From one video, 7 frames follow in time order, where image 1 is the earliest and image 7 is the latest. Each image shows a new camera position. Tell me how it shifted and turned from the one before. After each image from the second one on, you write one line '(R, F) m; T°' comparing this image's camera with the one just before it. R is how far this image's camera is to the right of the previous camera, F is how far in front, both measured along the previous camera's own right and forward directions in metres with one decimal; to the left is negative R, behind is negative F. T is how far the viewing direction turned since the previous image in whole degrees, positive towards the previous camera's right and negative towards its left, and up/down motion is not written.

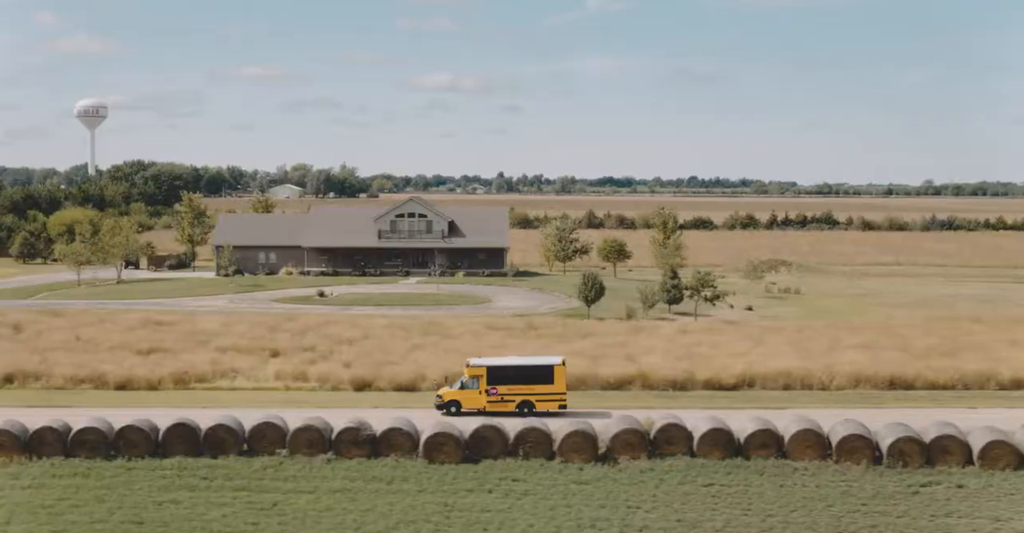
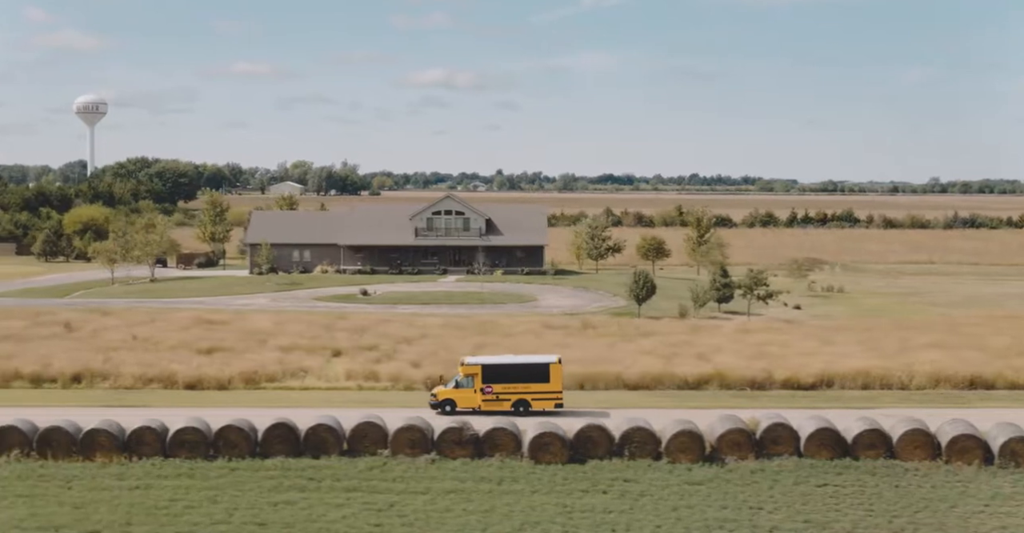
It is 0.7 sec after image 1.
(-2.2, +0.1) m; 0°
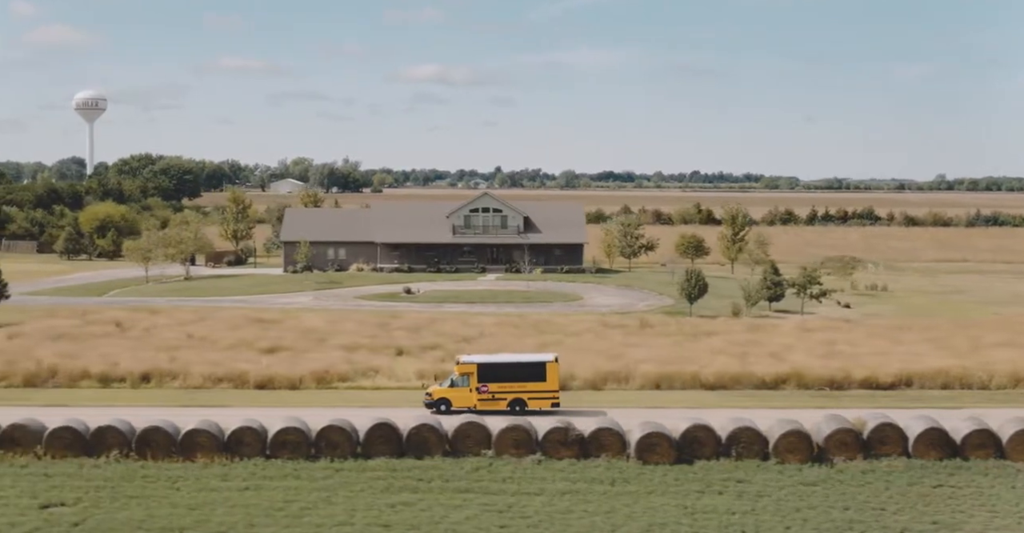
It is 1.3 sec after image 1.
(-2.2, +0.1) m; 0°
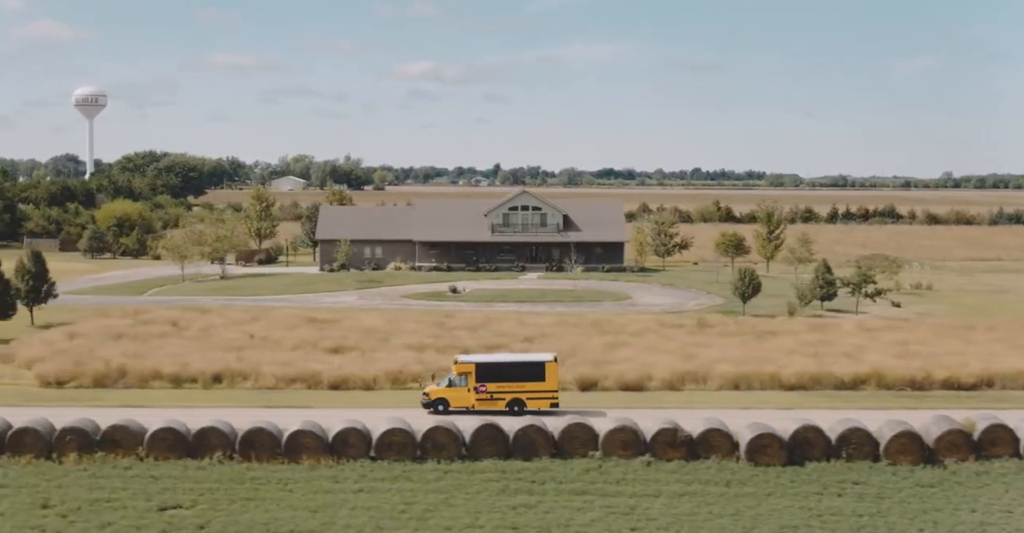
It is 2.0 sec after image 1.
(-2.3, 0.0) m; 0°
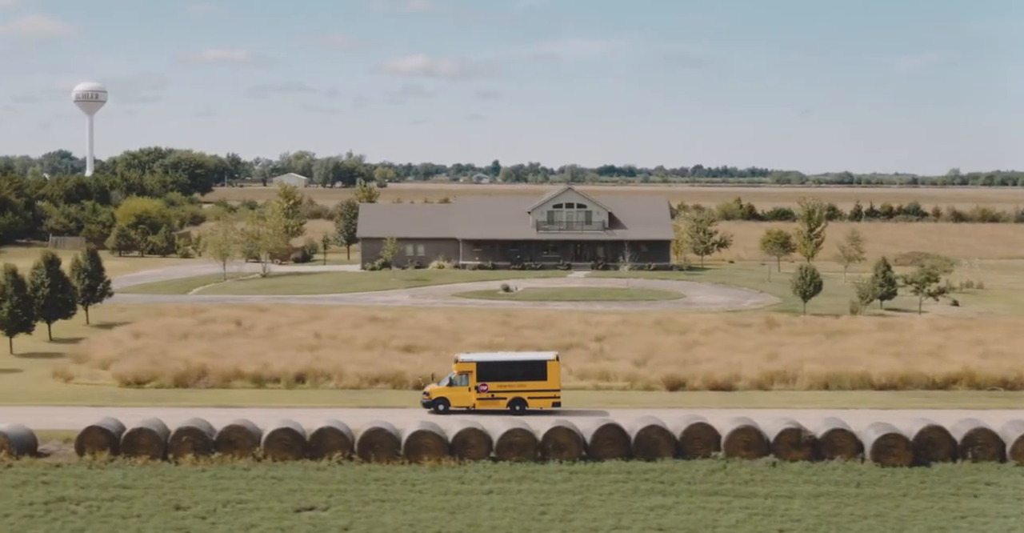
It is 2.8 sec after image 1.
(-2.6, 0.0) m; 0°
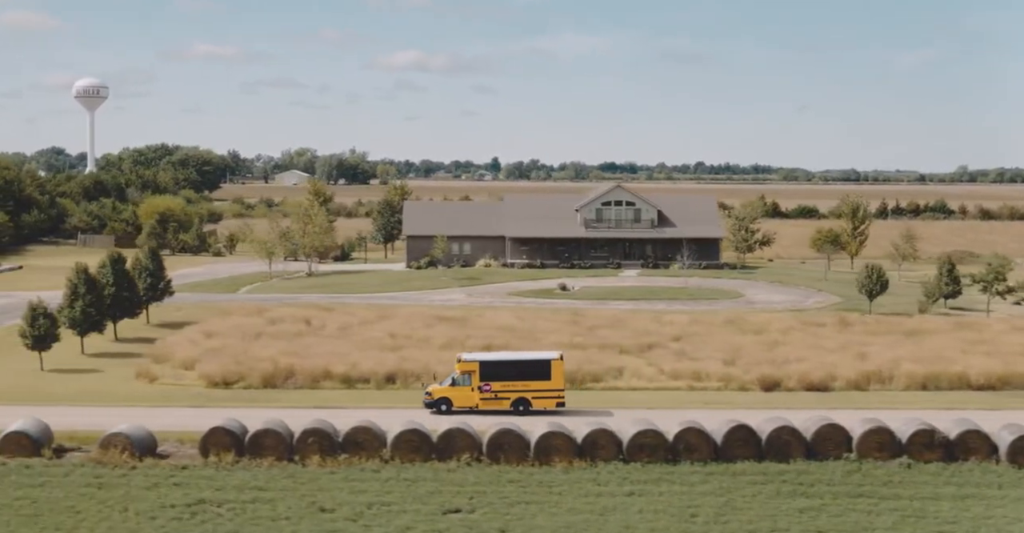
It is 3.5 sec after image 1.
(-2.8, 0.0) m; 0°
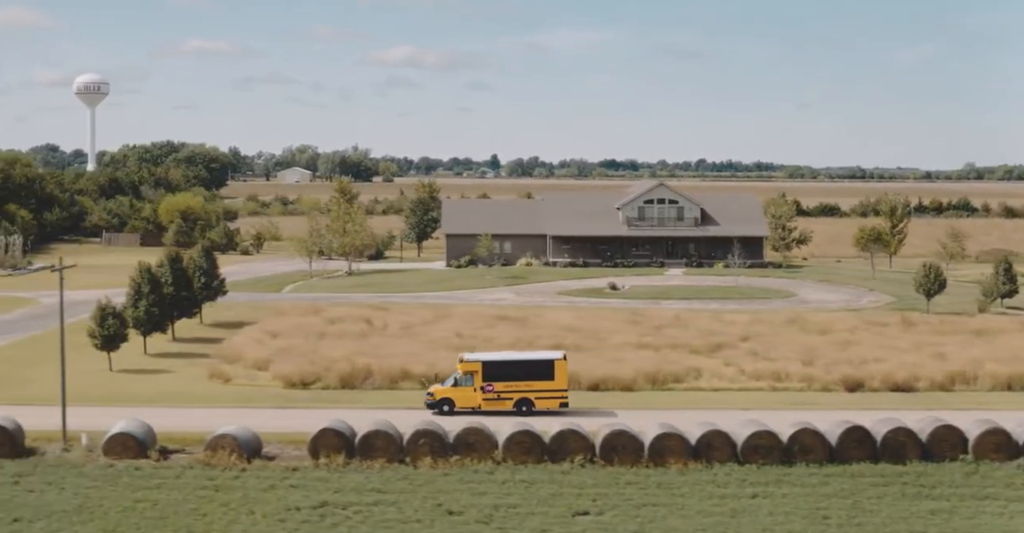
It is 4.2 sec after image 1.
(-2.5, 0.0) m; 0°
